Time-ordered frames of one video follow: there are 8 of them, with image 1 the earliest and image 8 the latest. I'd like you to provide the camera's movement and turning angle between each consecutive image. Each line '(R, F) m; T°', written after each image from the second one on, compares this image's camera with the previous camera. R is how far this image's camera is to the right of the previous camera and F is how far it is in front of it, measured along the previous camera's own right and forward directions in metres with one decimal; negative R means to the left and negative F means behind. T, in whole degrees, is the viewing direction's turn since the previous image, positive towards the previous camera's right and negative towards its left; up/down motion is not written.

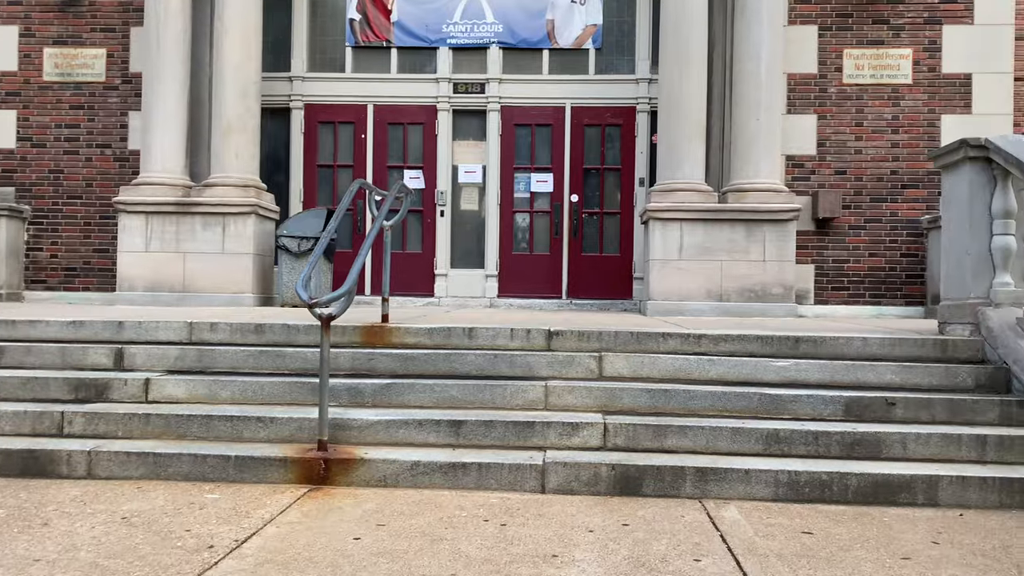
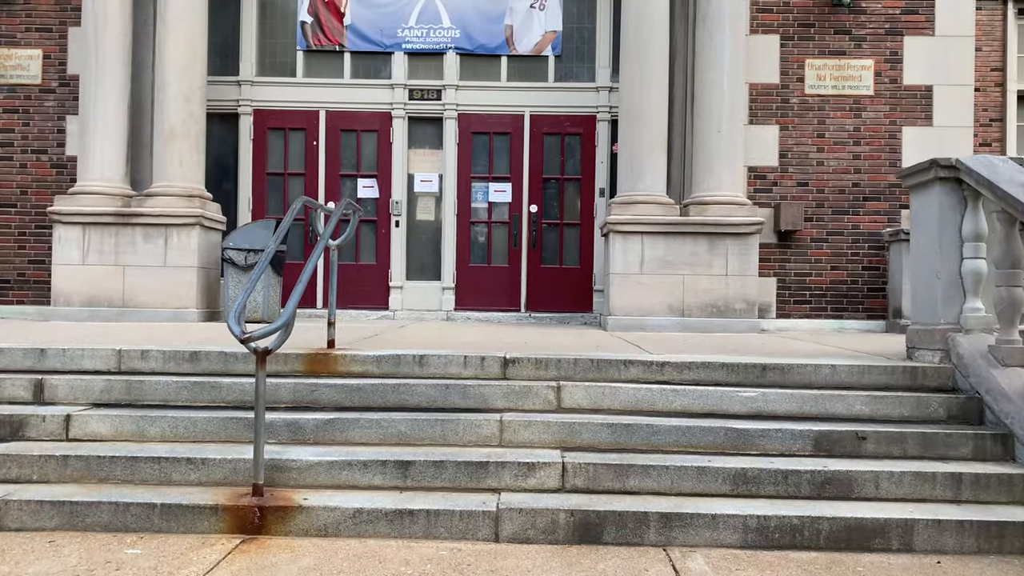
(0.0, +0.3) m; +3°
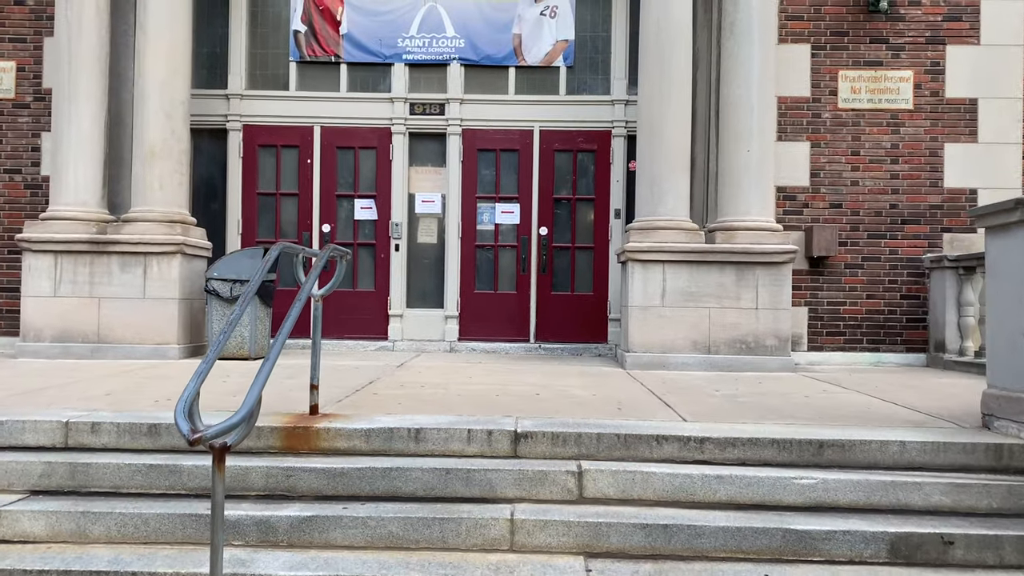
(0.0, +0.7) m; 0°
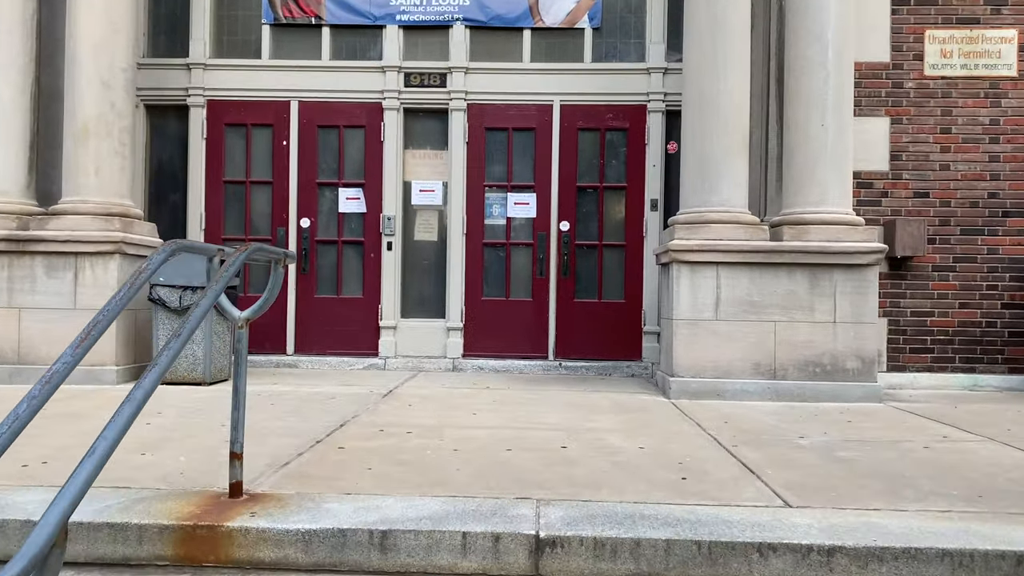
(0.0, +1.5) m; -1°
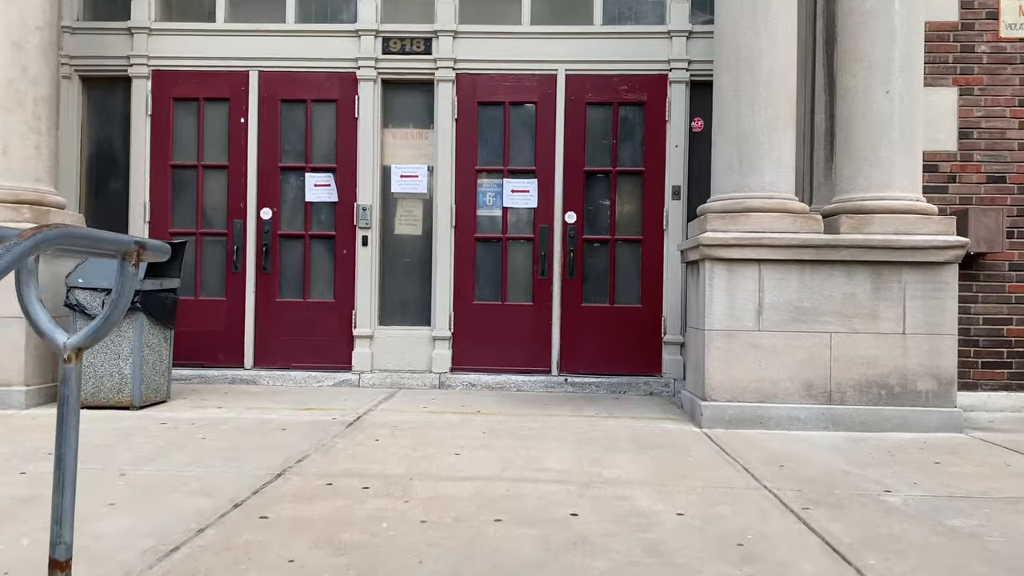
(0.0, +1.1) m; 0°
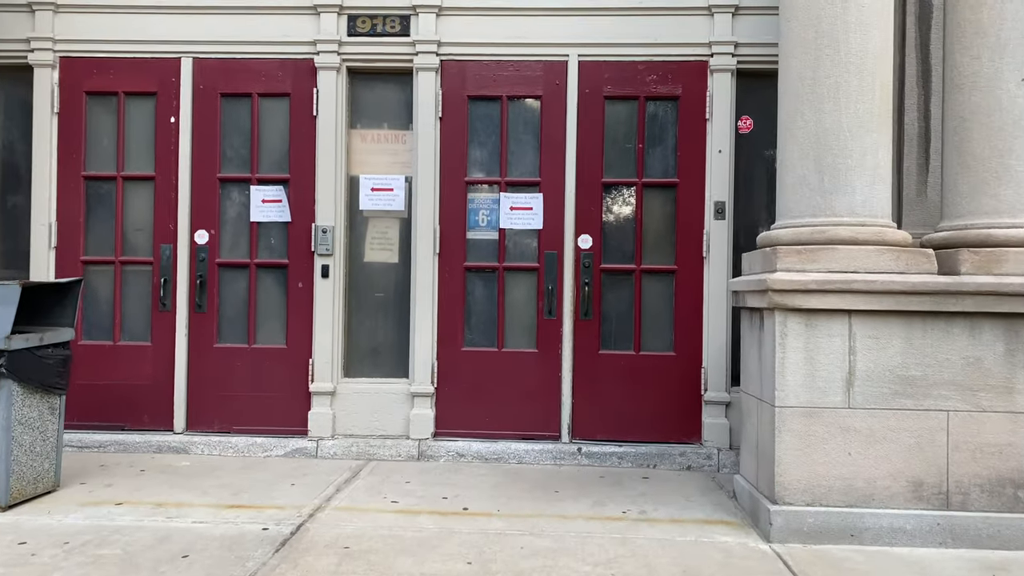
(0.0, +1.3) m; 0°
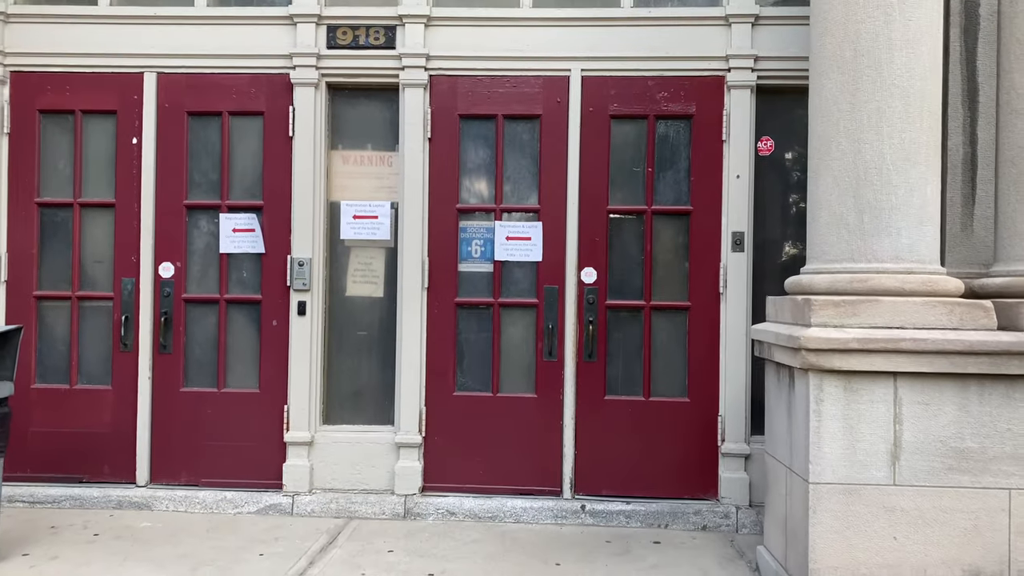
(0.0, +0.5) m; 0°
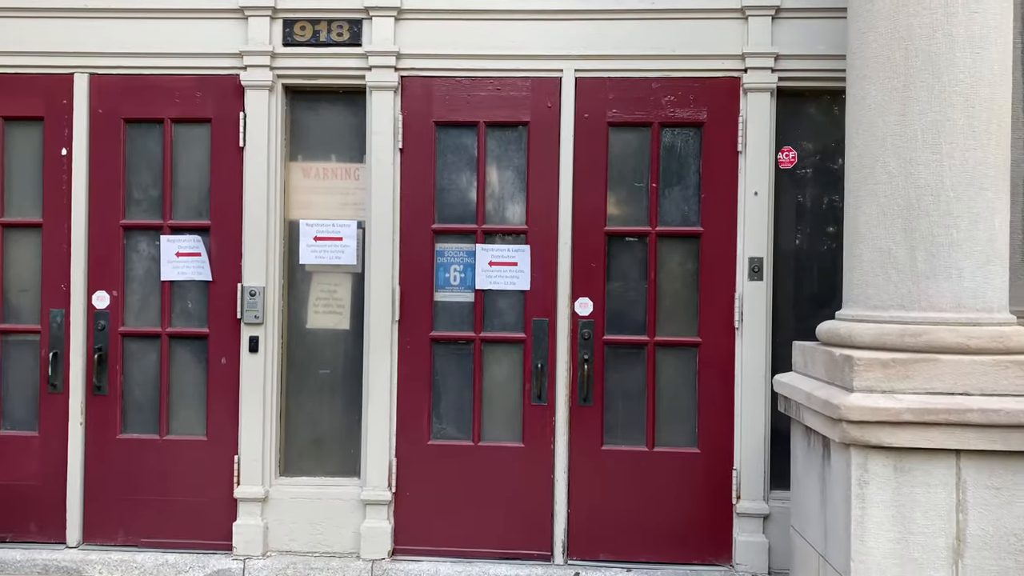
(+0.1, +0.6) m; 0°
